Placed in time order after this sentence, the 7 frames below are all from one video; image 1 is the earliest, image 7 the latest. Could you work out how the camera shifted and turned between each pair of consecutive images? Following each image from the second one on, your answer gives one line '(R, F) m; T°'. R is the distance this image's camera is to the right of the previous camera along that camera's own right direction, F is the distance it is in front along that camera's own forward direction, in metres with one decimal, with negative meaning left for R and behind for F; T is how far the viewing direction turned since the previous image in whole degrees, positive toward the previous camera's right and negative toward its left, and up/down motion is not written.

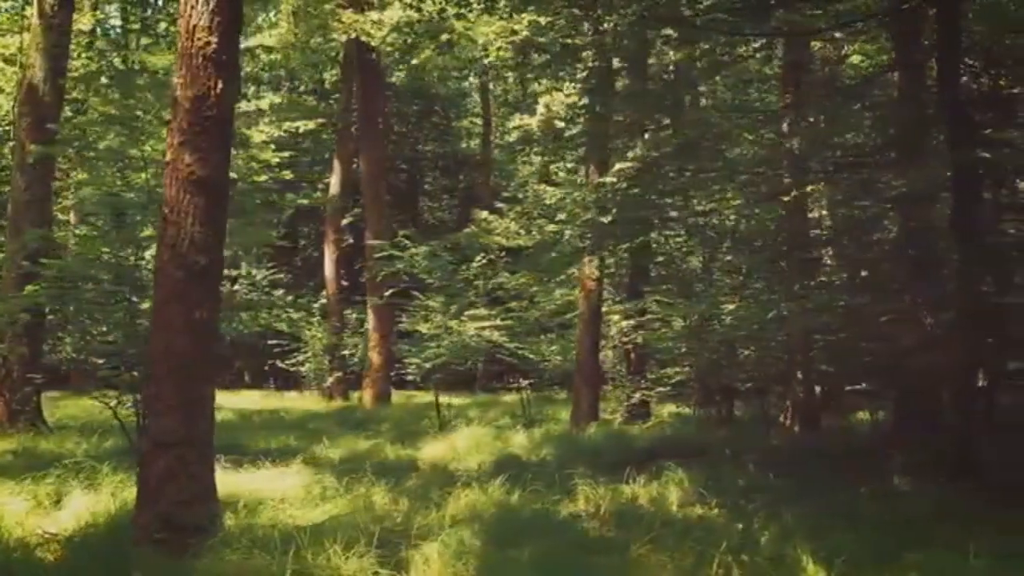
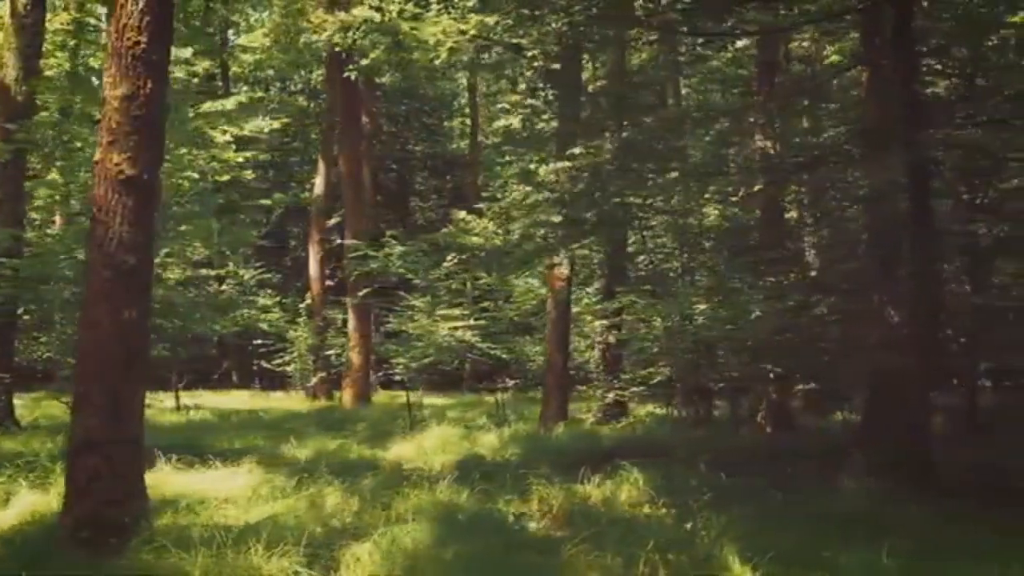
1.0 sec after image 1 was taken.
(+0.4, 0.0) m; 0°
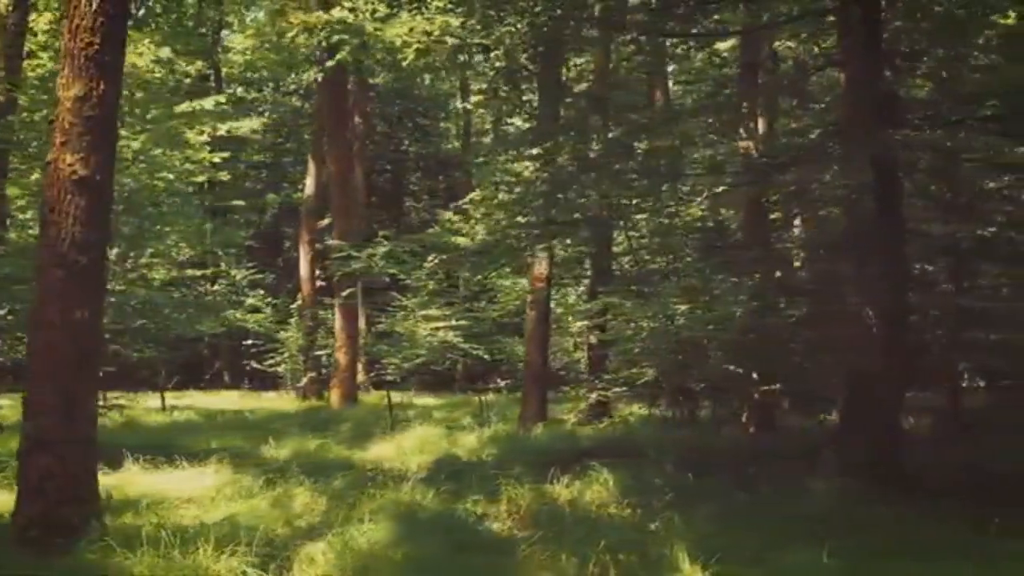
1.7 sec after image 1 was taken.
(+0.3, 0.0) m; 0°
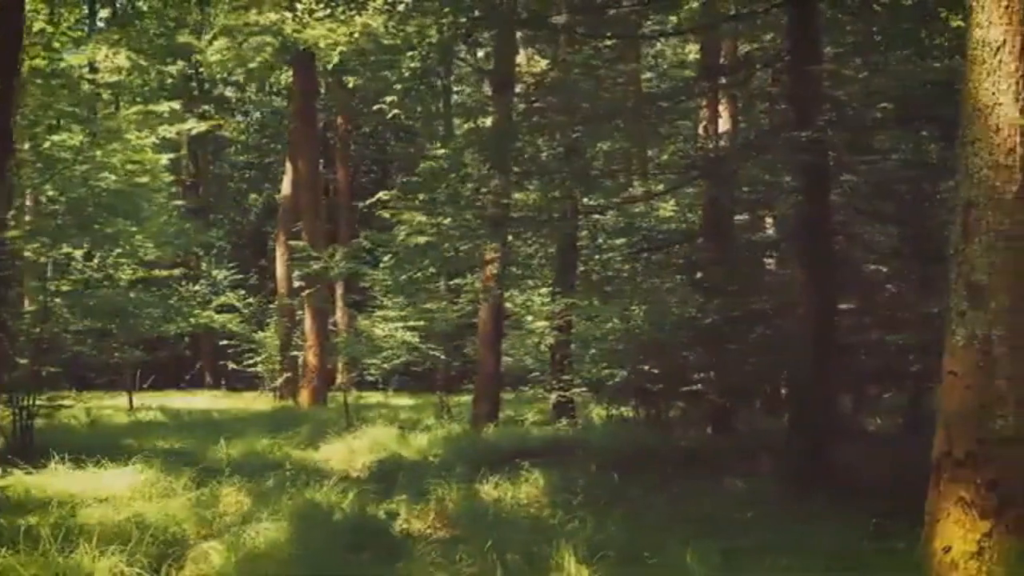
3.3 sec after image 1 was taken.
(+0.6, 0.0) m; 0°
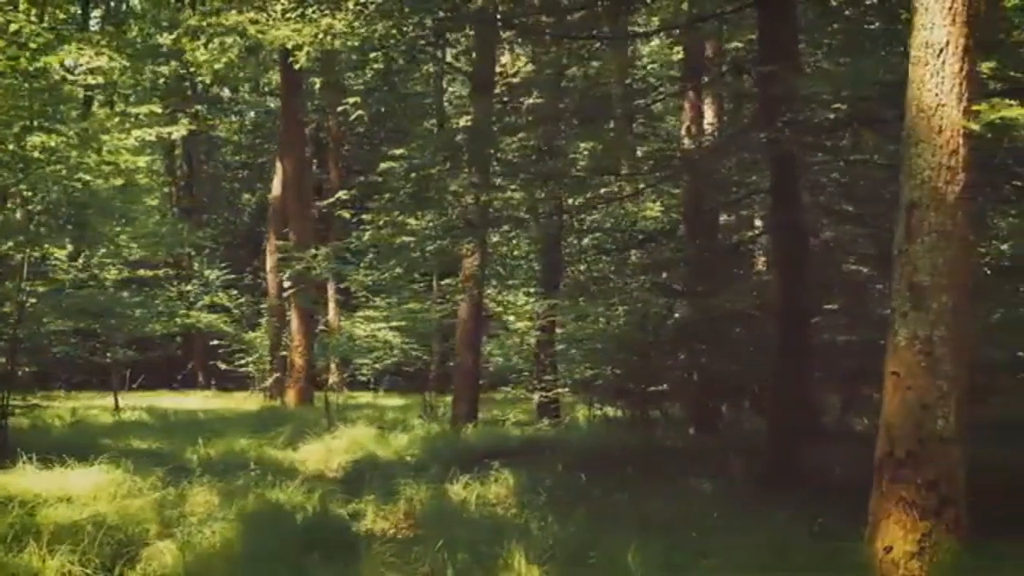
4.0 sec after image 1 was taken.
(+0.3, 0.0) m; 0°
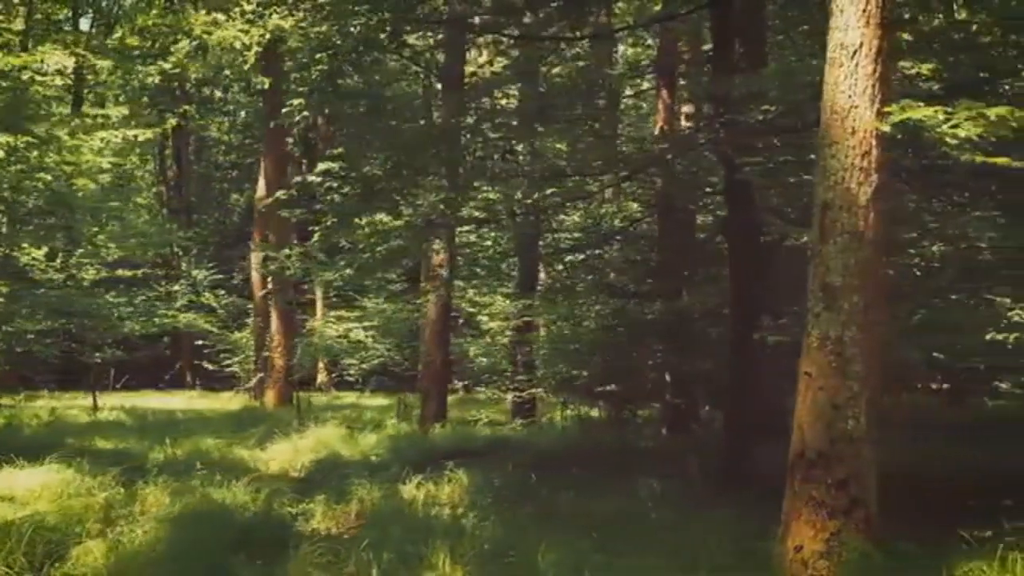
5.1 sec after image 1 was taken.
(+0.4, 0.0) m; 0°
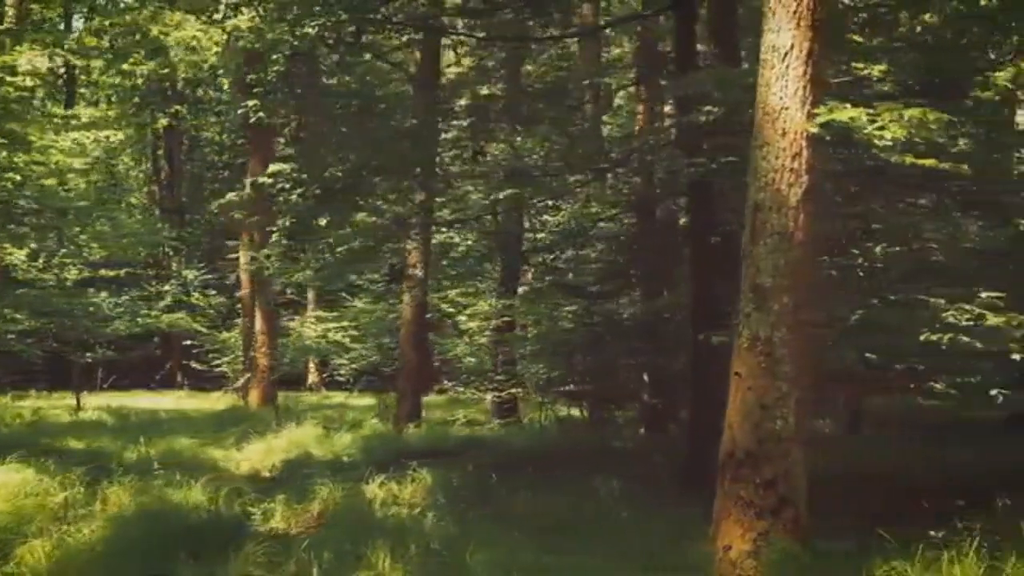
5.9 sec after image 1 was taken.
(+0.3, 0.0) m; 0°
